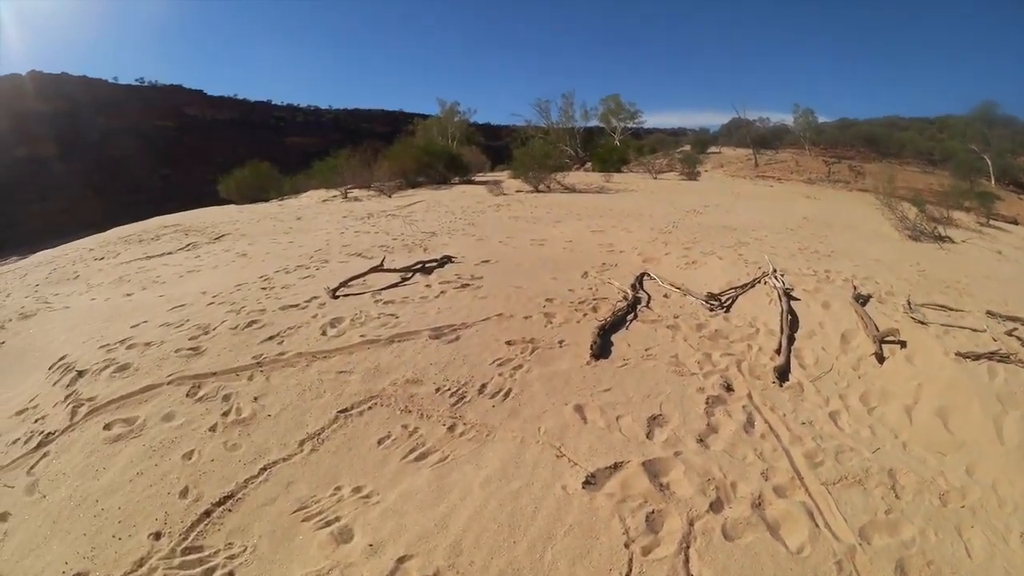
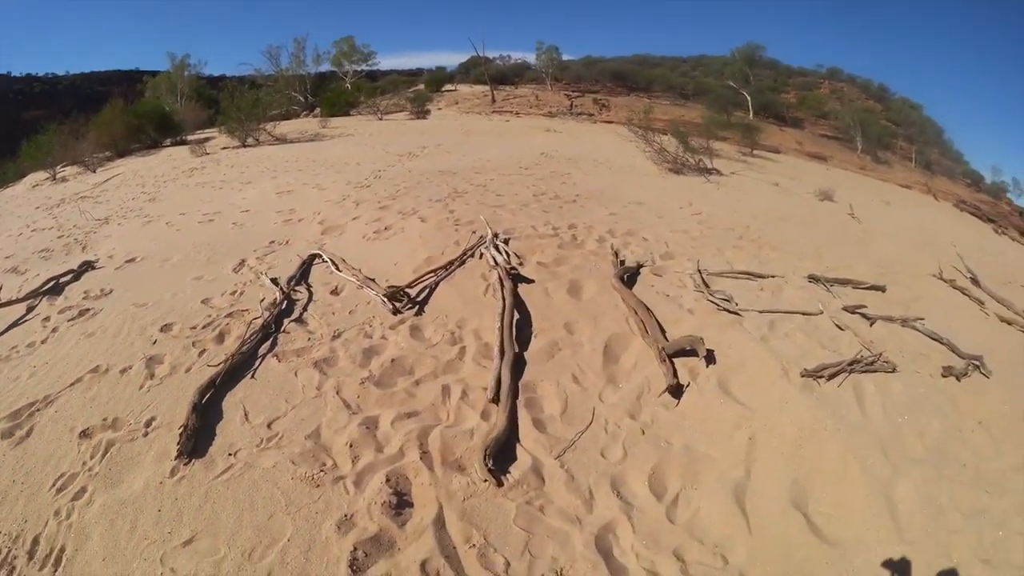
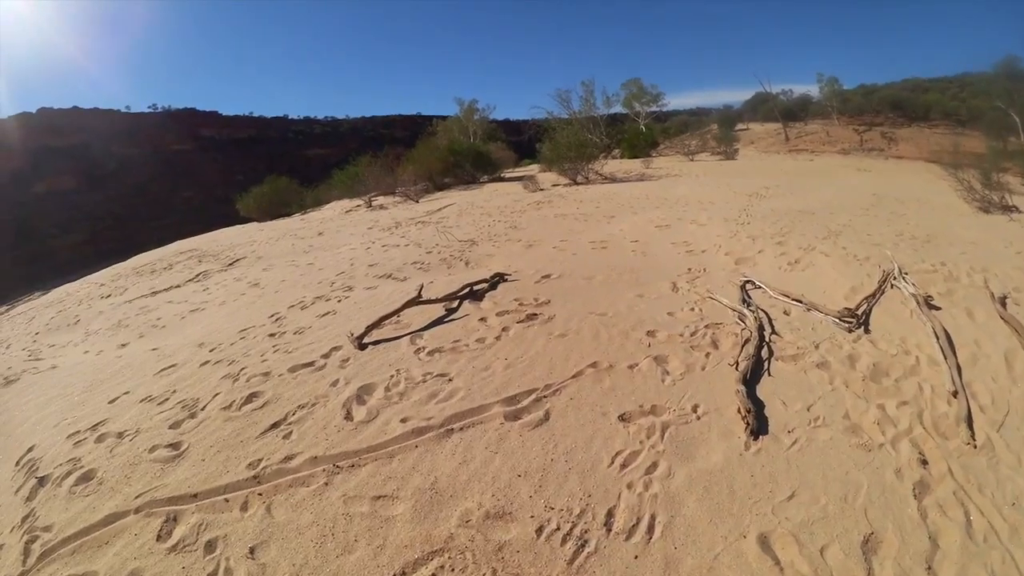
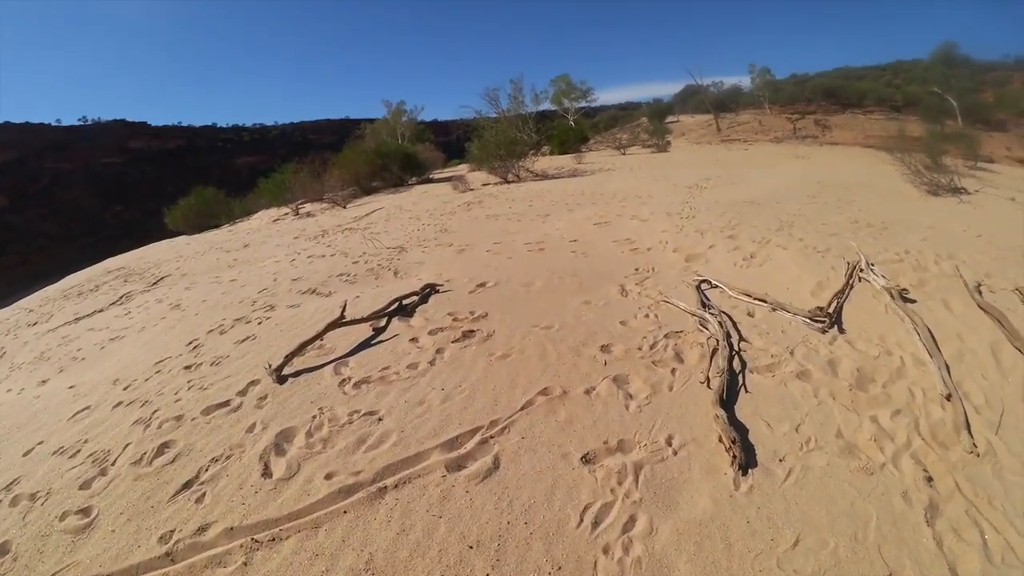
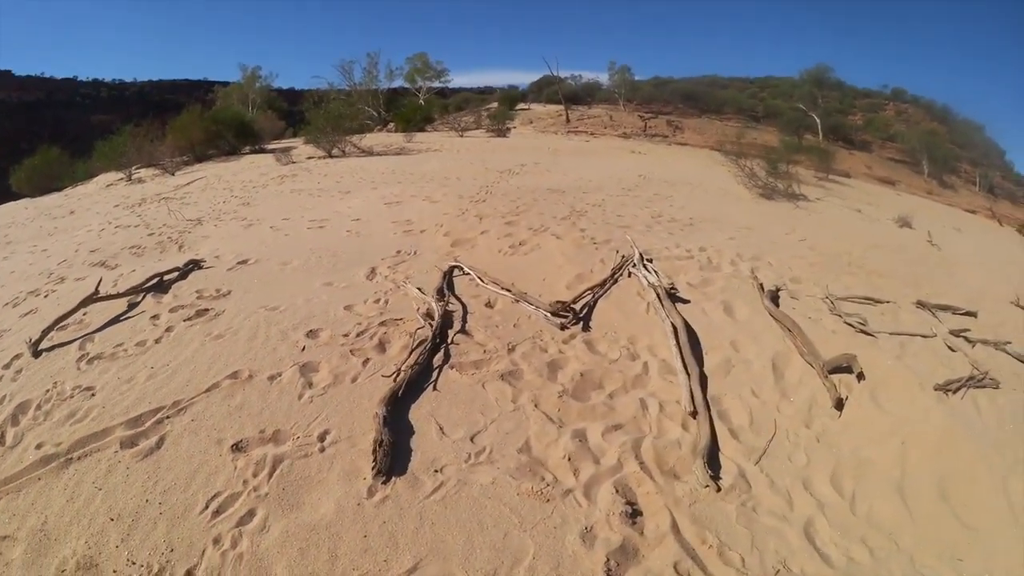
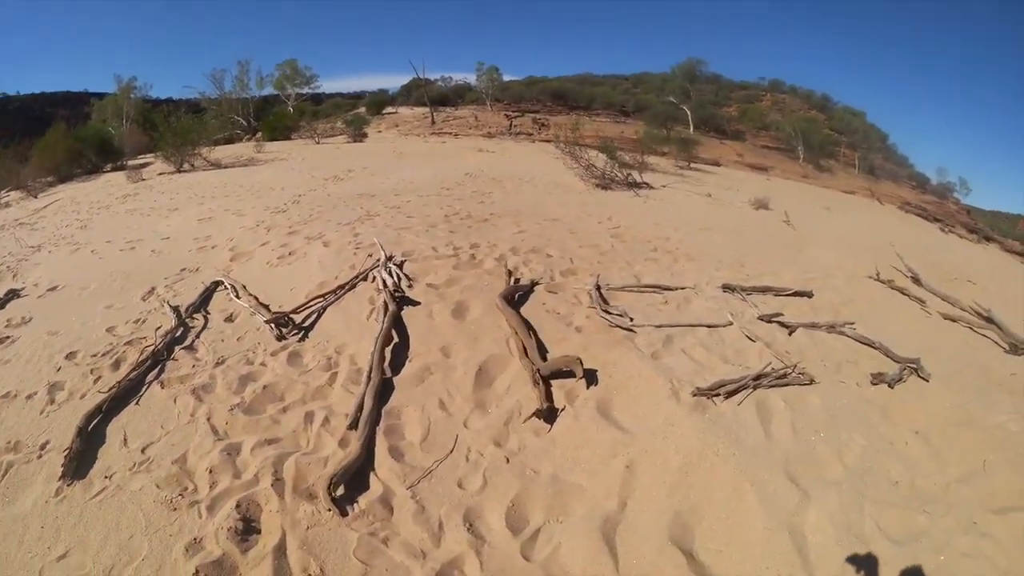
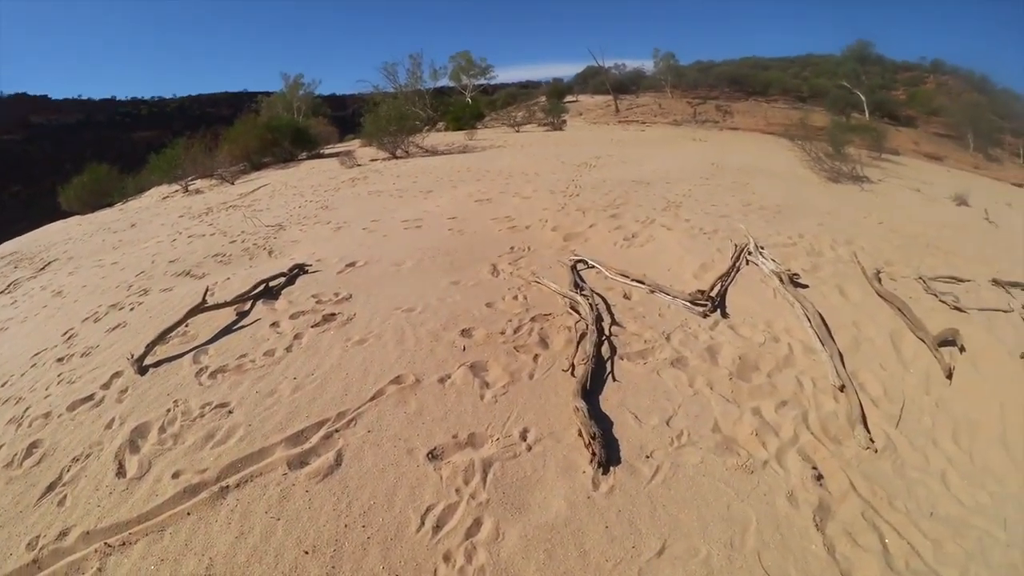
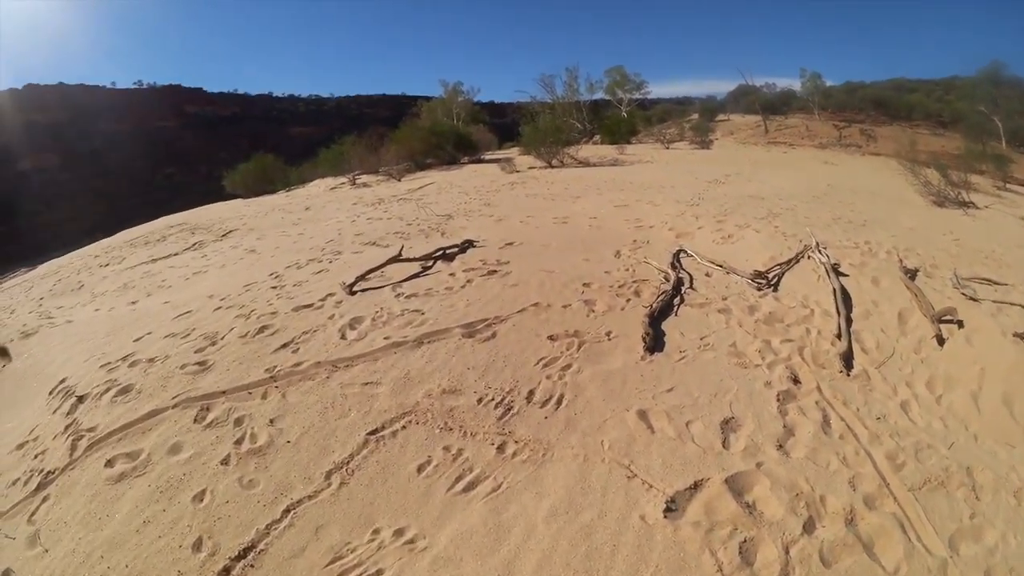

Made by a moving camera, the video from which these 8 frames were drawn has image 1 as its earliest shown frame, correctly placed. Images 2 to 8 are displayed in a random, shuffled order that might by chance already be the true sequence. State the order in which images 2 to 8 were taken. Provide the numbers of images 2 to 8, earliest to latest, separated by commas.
8, 3, 4, 7, 5, 2, 6
